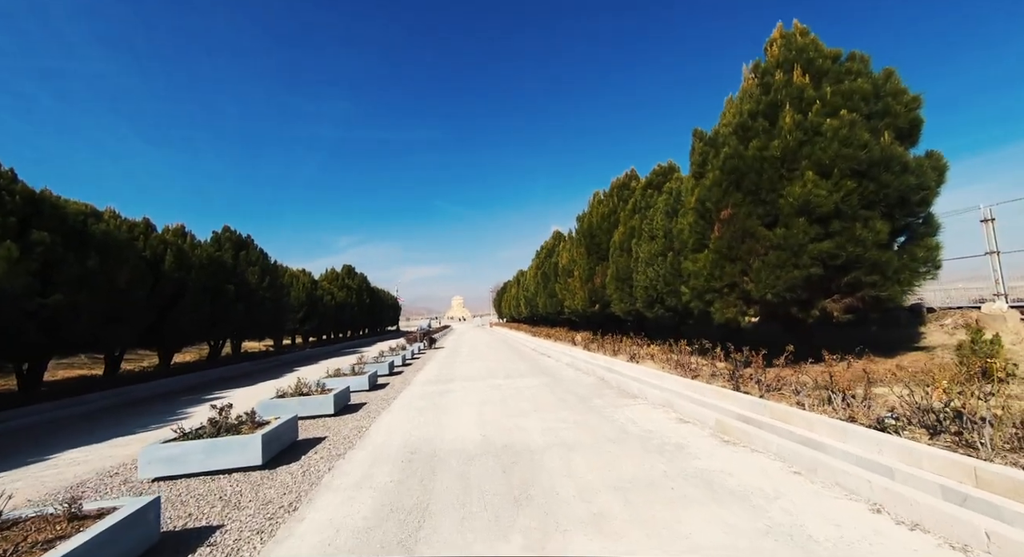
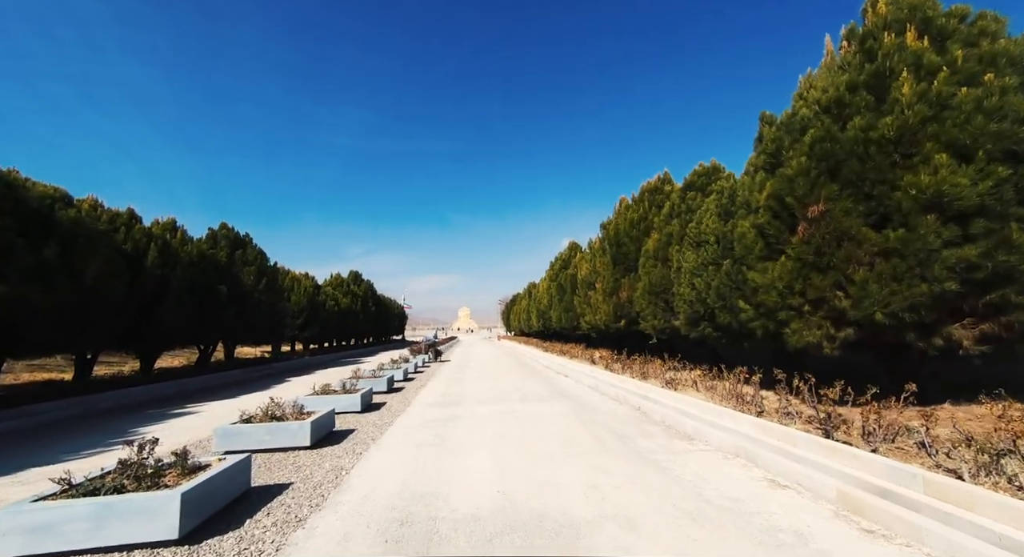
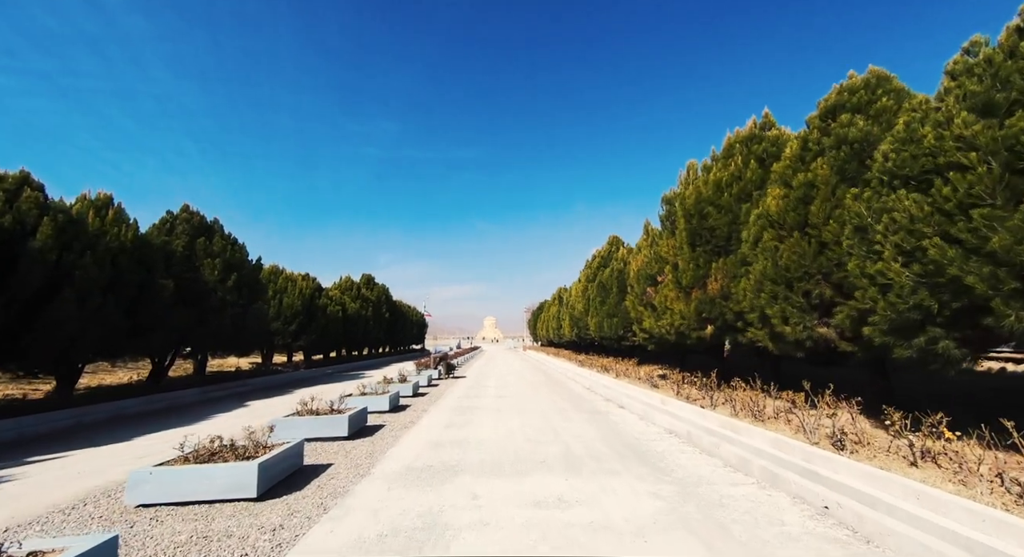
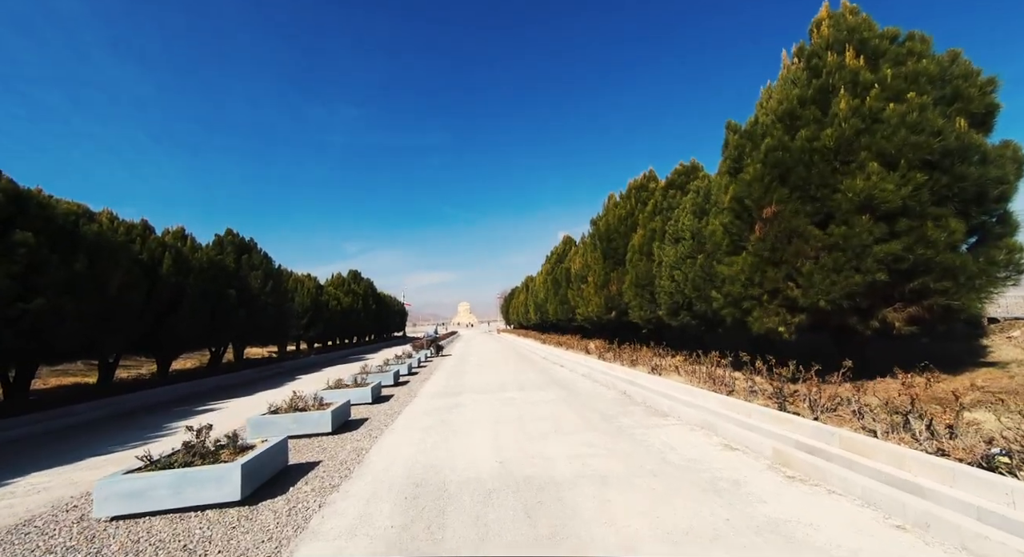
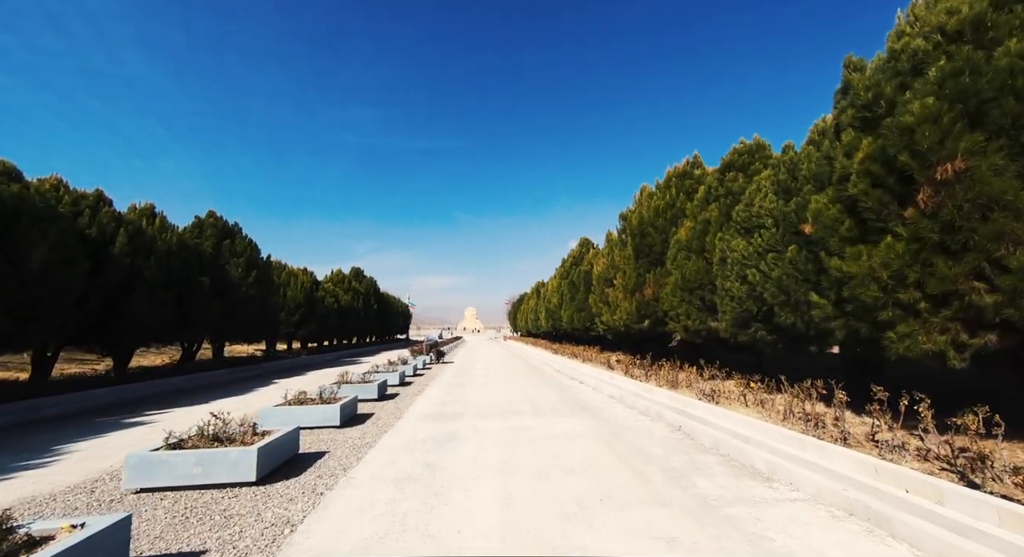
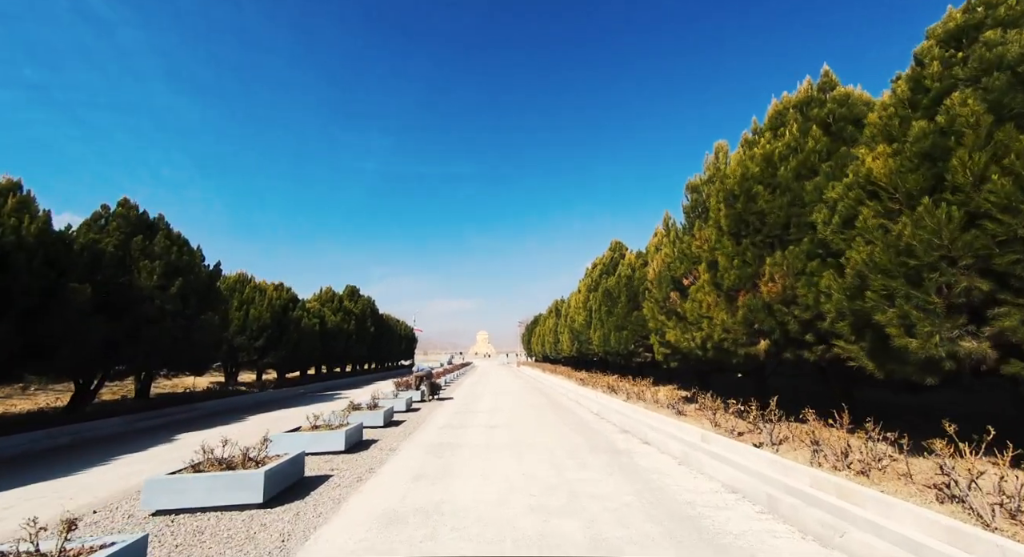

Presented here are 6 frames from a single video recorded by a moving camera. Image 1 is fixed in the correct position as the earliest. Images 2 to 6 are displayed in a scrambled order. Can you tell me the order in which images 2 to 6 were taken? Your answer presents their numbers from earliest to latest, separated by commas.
4, 2, 5, 3, 6
